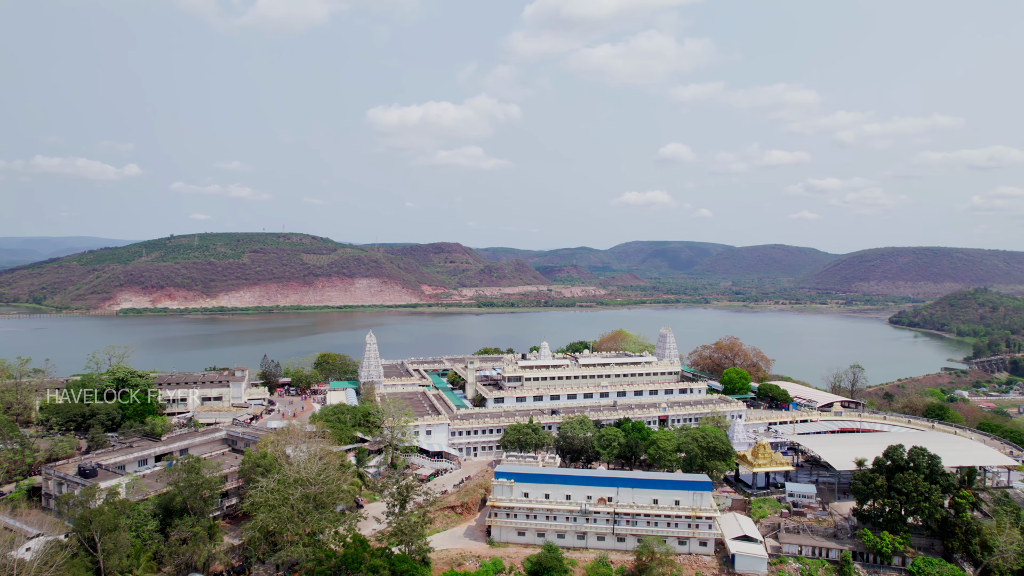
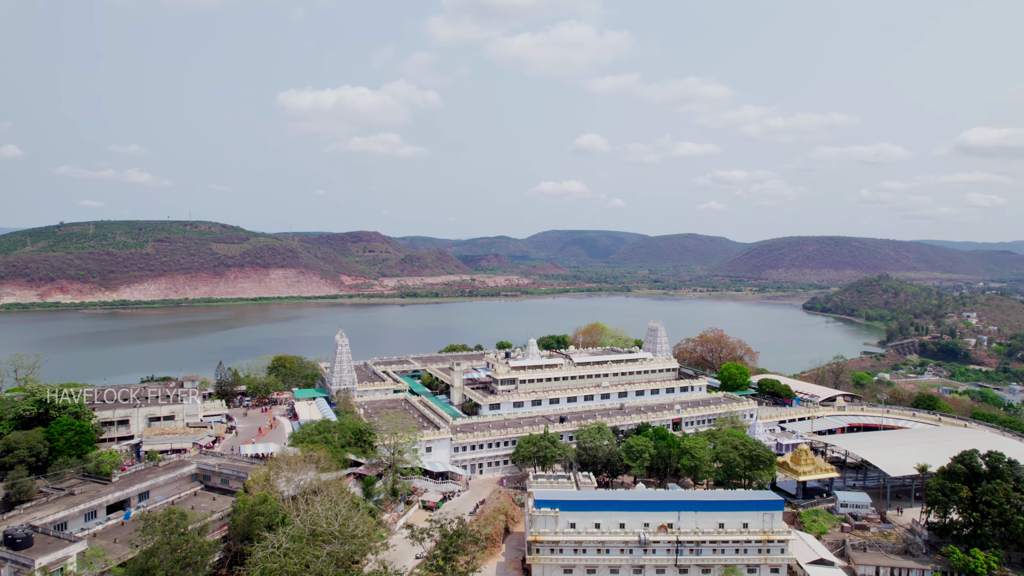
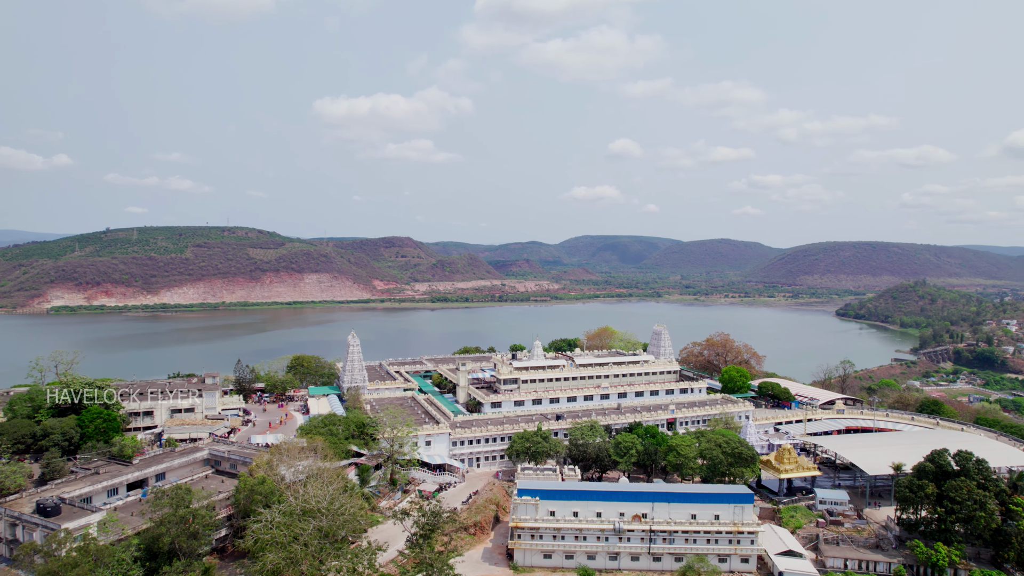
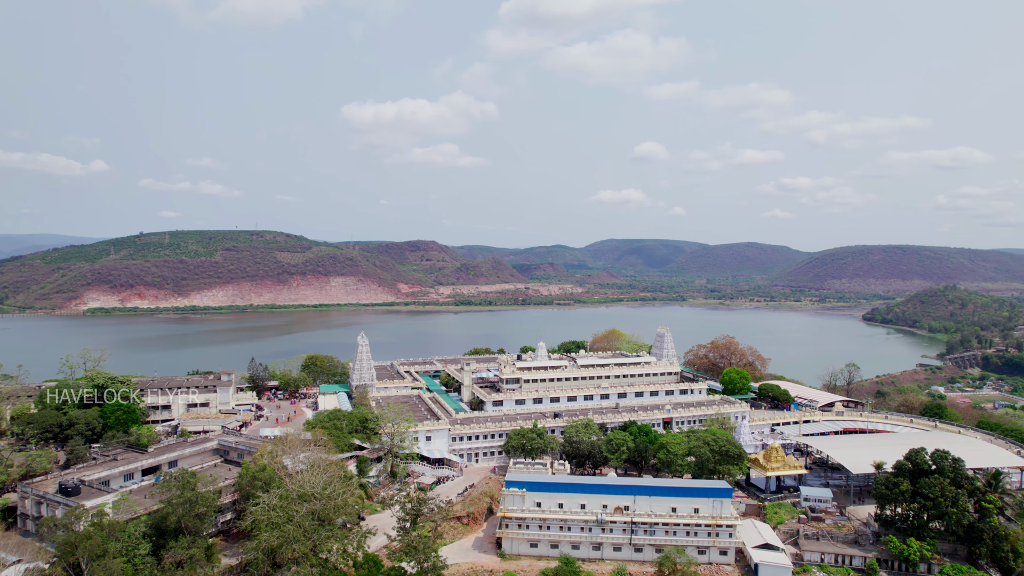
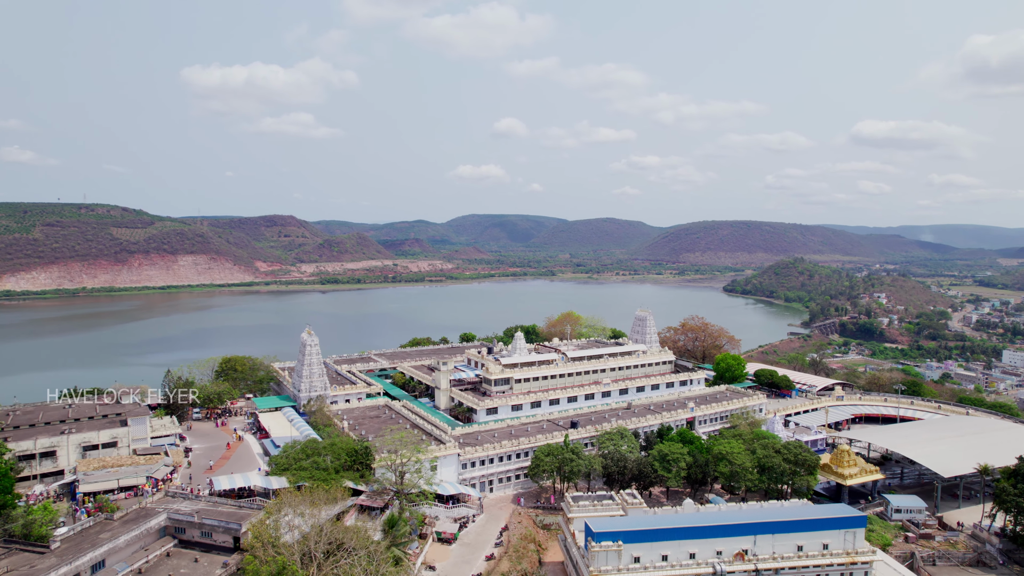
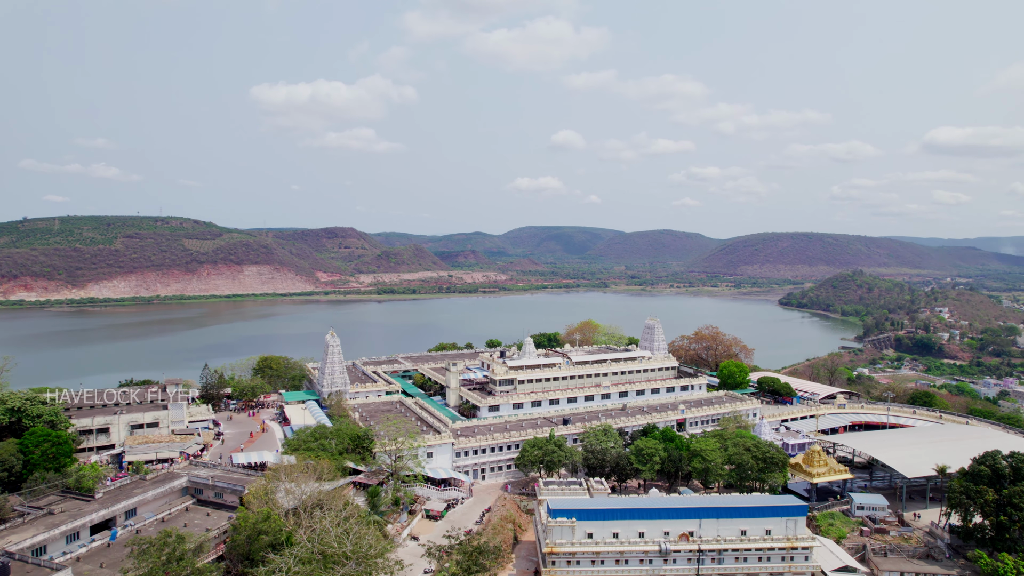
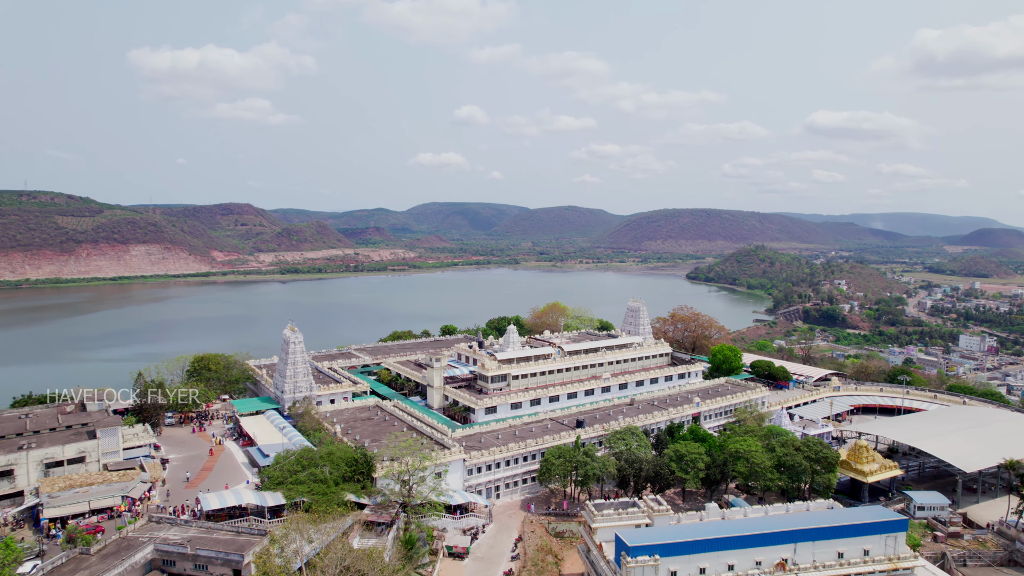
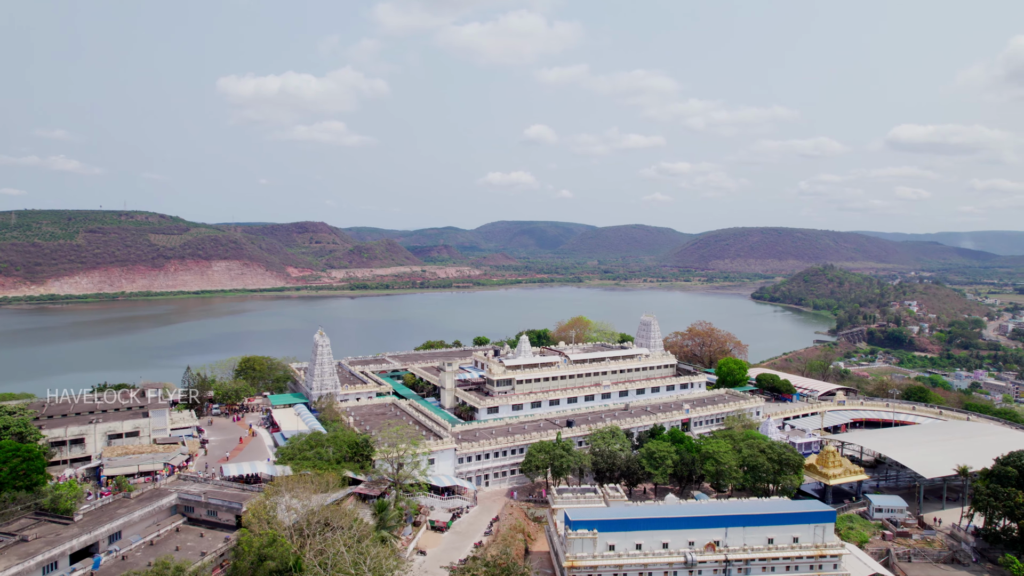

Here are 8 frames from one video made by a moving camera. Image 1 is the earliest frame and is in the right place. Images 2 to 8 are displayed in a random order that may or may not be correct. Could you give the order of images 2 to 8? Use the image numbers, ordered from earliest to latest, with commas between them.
4, 3, 2, 6, 8, 5, 7
